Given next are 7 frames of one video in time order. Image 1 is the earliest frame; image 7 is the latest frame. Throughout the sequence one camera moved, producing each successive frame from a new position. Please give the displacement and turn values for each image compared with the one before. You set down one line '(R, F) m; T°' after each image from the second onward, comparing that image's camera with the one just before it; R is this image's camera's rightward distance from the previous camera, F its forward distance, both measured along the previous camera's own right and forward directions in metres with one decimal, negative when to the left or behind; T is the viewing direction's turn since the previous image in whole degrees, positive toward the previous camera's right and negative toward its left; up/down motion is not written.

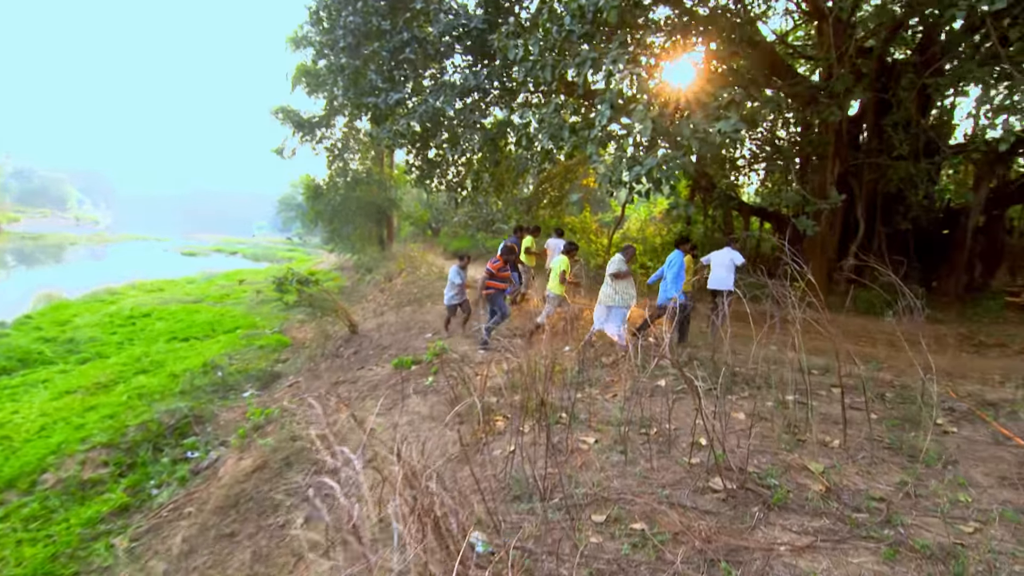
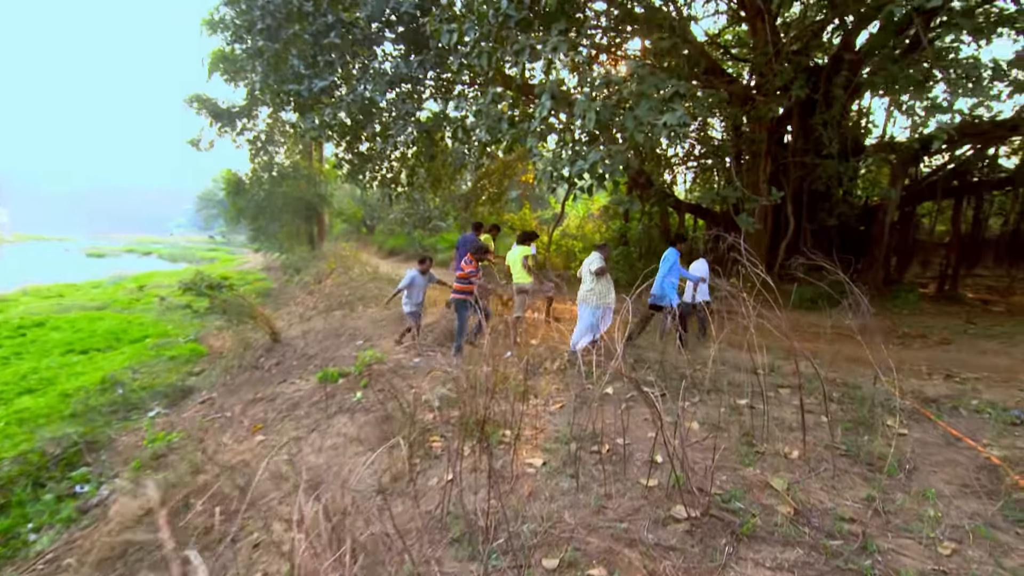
(0.0, +0.4) m; +6°
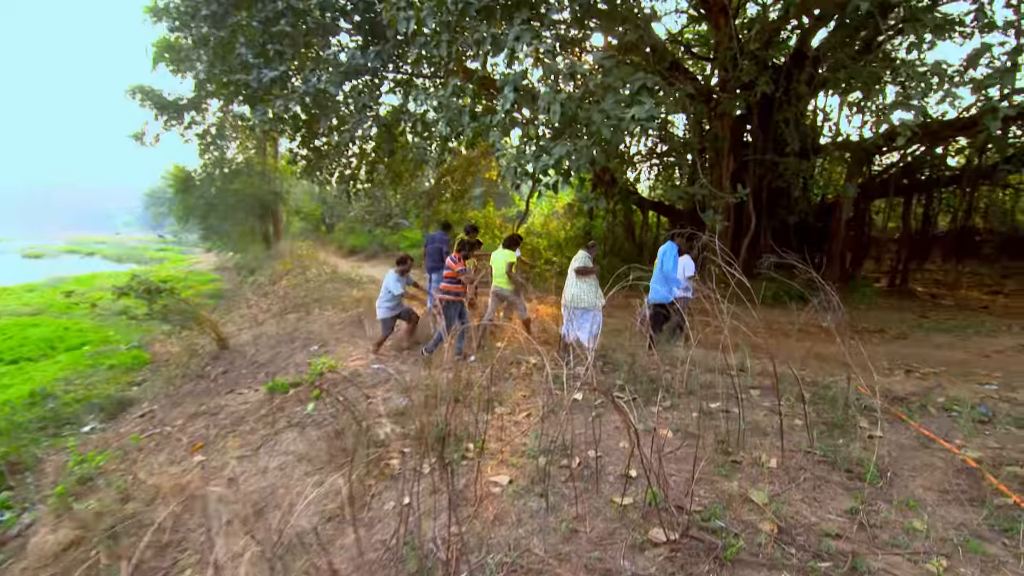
(0.0, +0.3) m; +4°
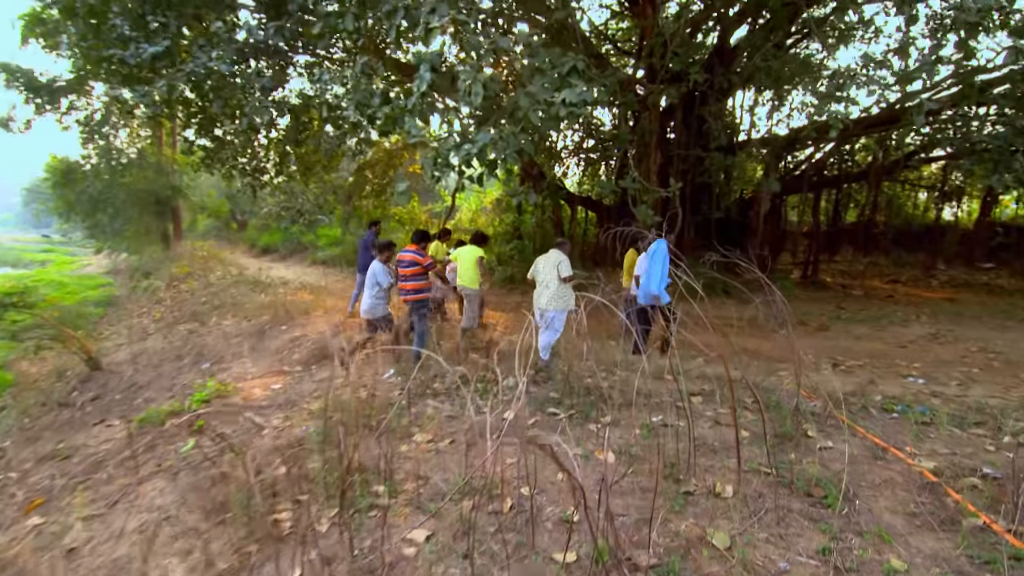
(+0.1, +0.6) m; +8°
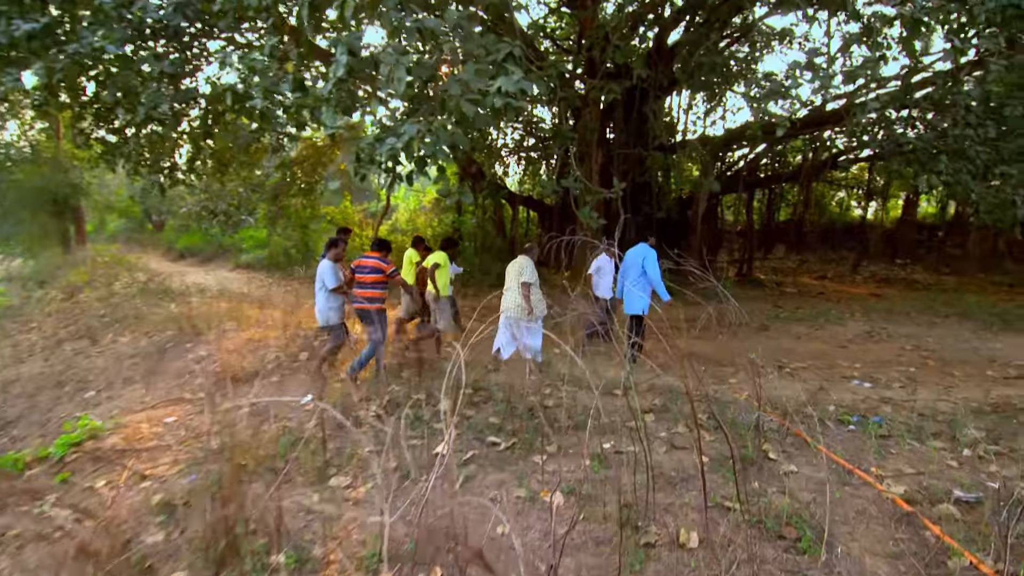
(+0.1, +0.5) m; +6°
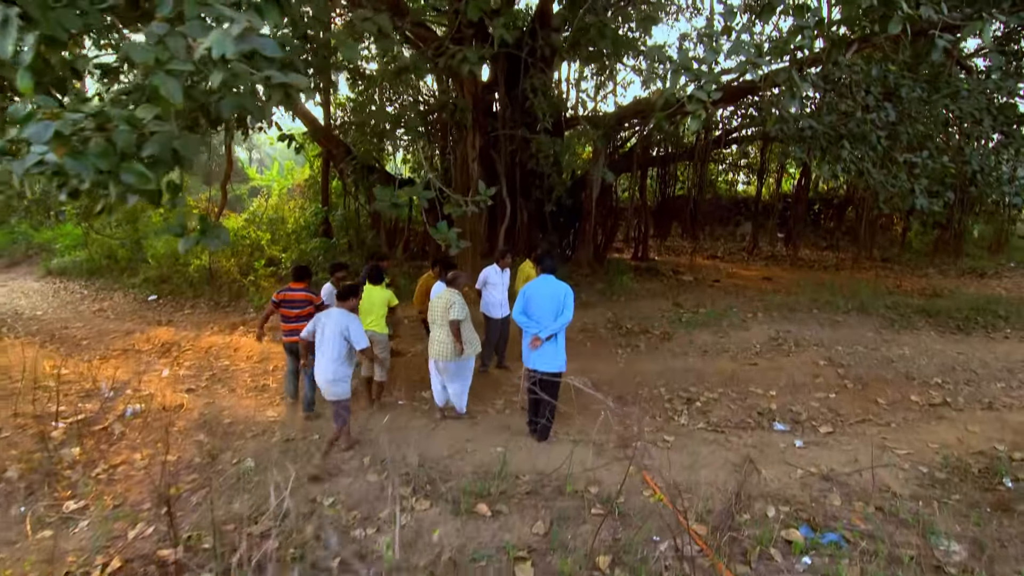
(+0.6, +1.5) m; +10°
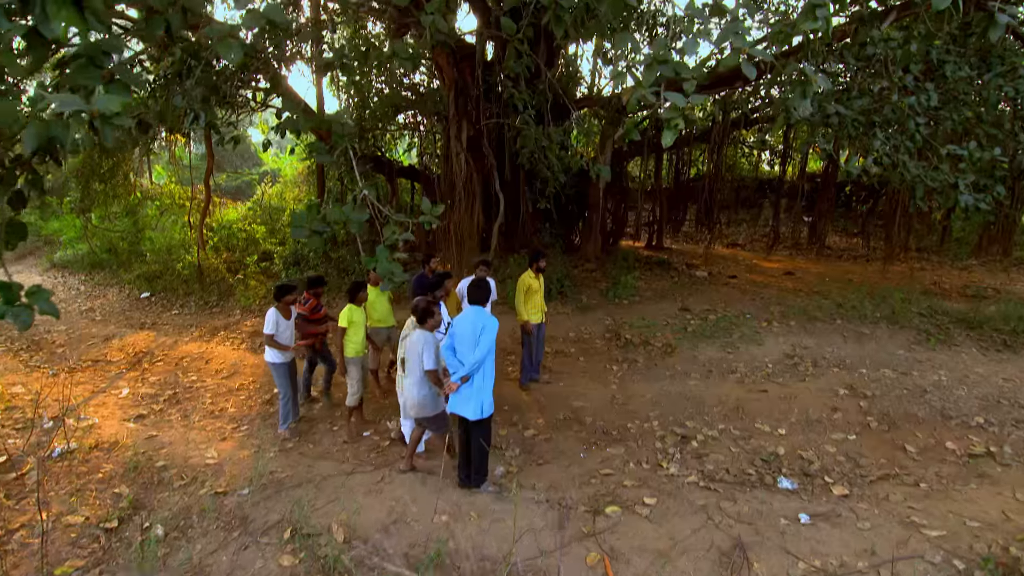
(+0.5, +0.7) m; -3°
